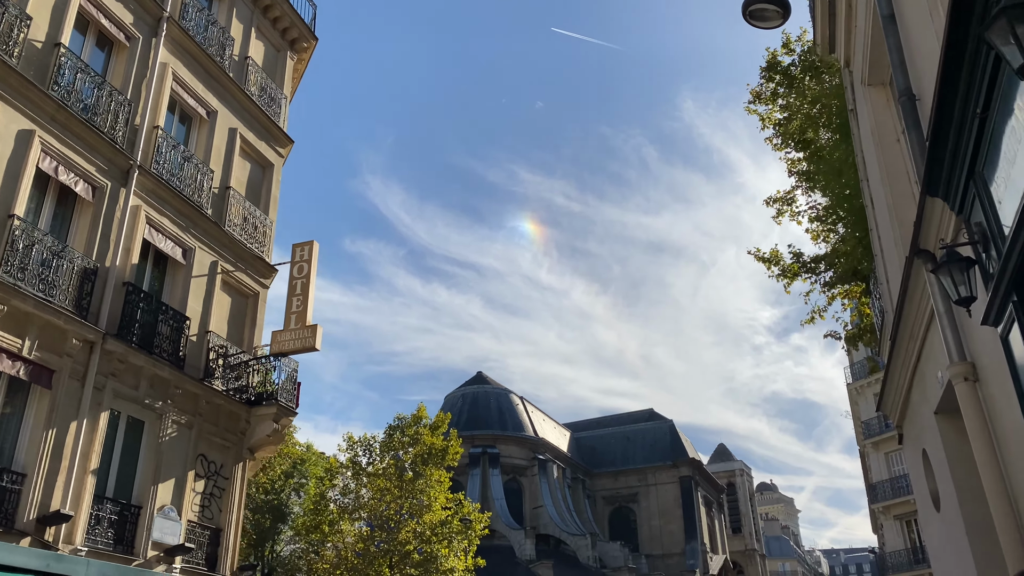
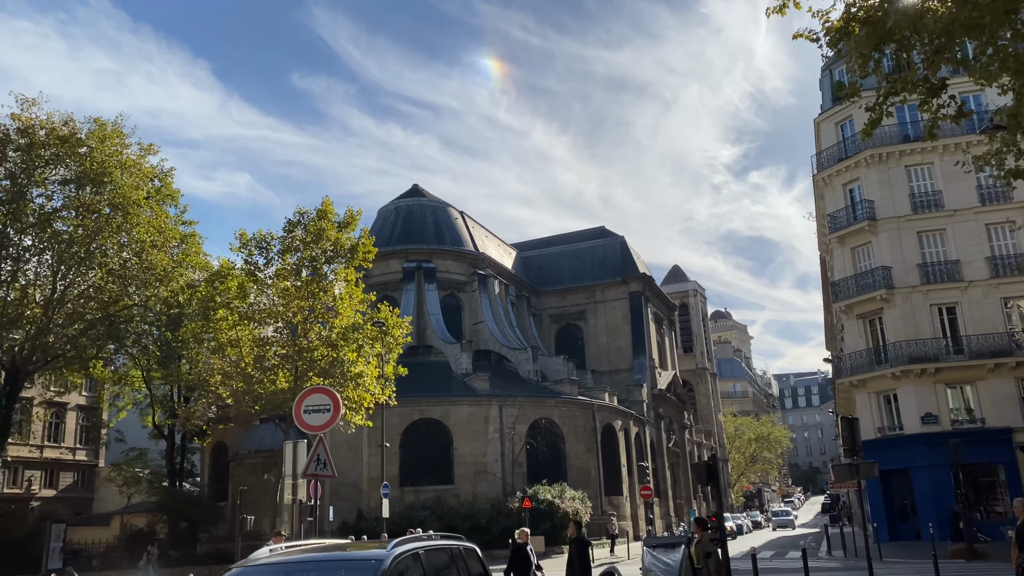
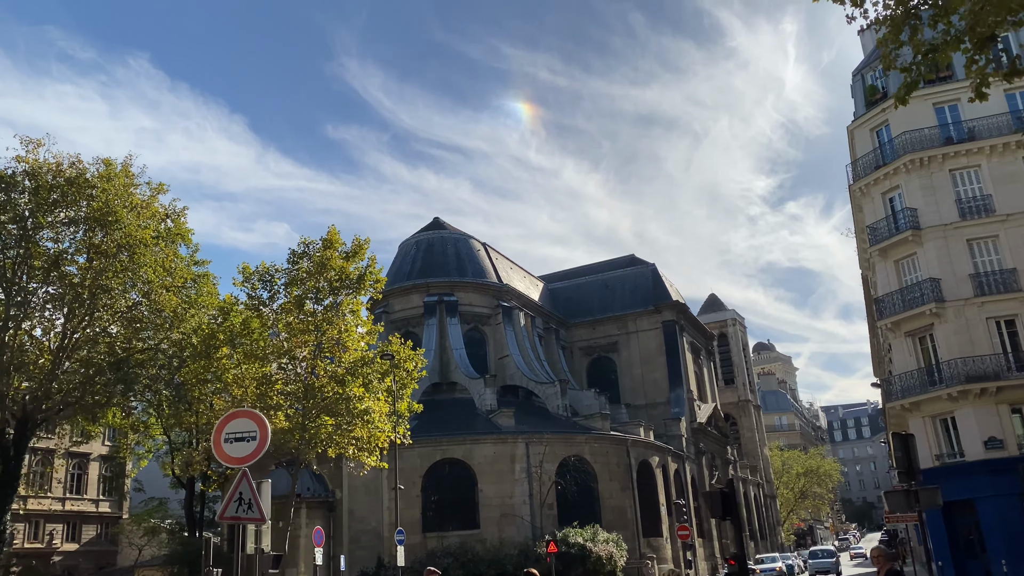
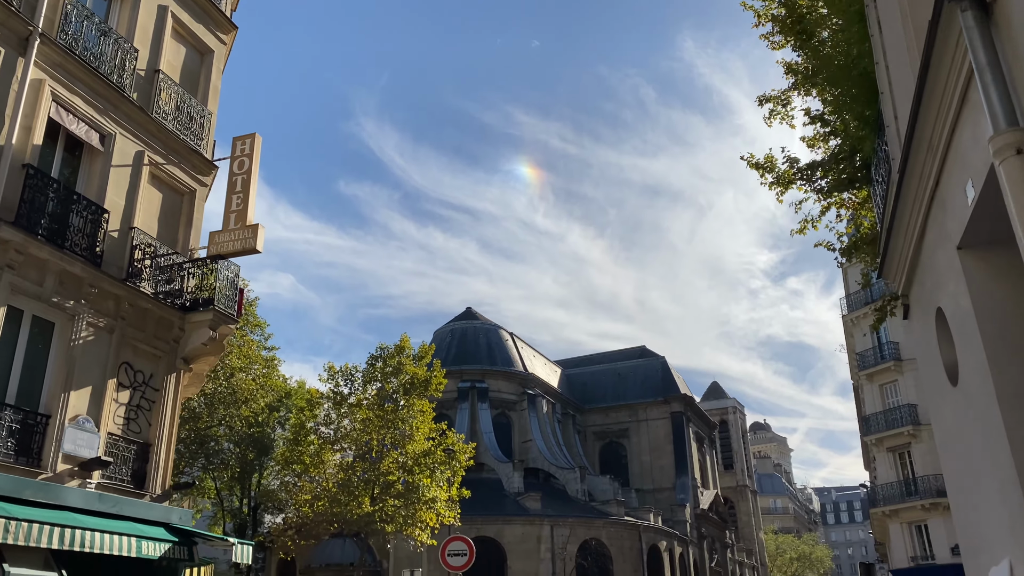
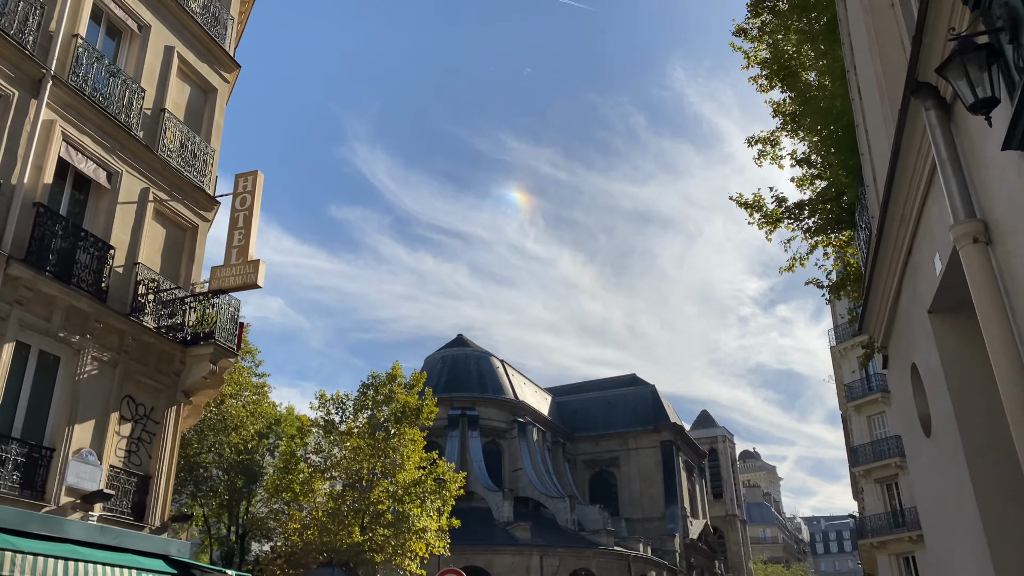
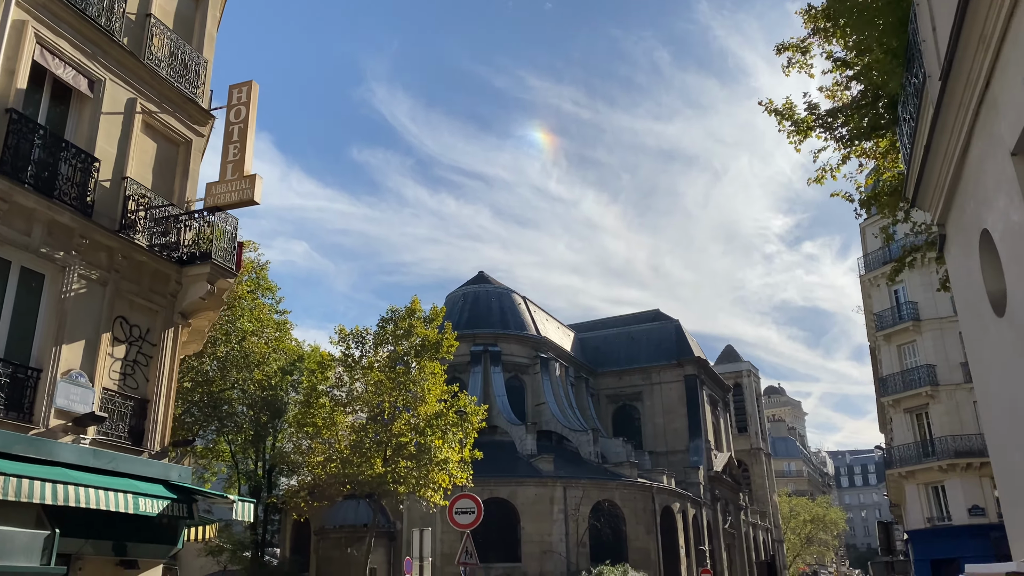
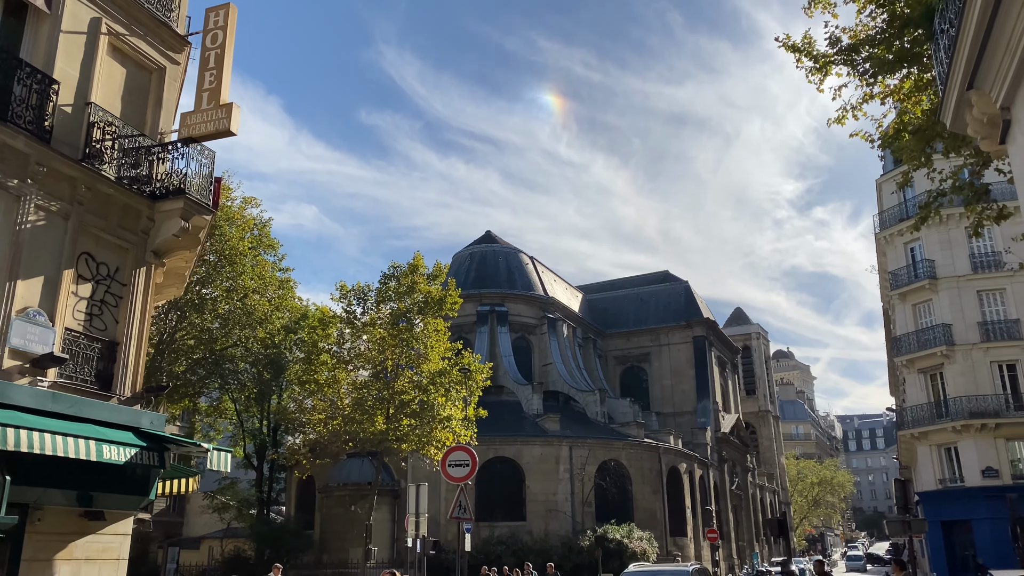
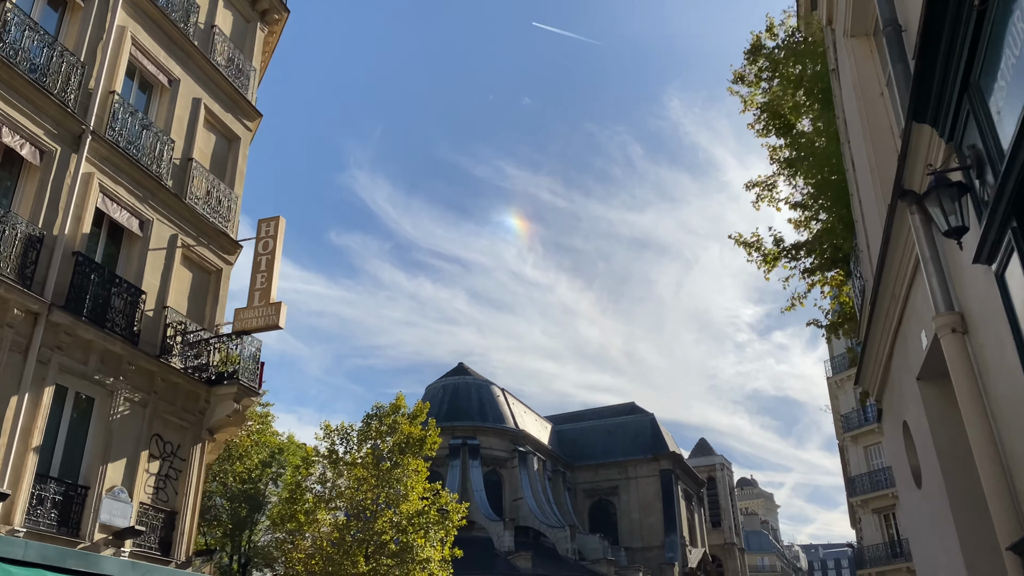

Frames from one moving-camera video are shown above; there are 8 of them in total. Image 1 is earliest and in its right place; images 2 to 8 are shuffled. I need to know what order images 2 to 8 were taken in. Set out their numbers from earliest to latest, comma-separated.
8, 5, 4, 6, 7, 2, 3
